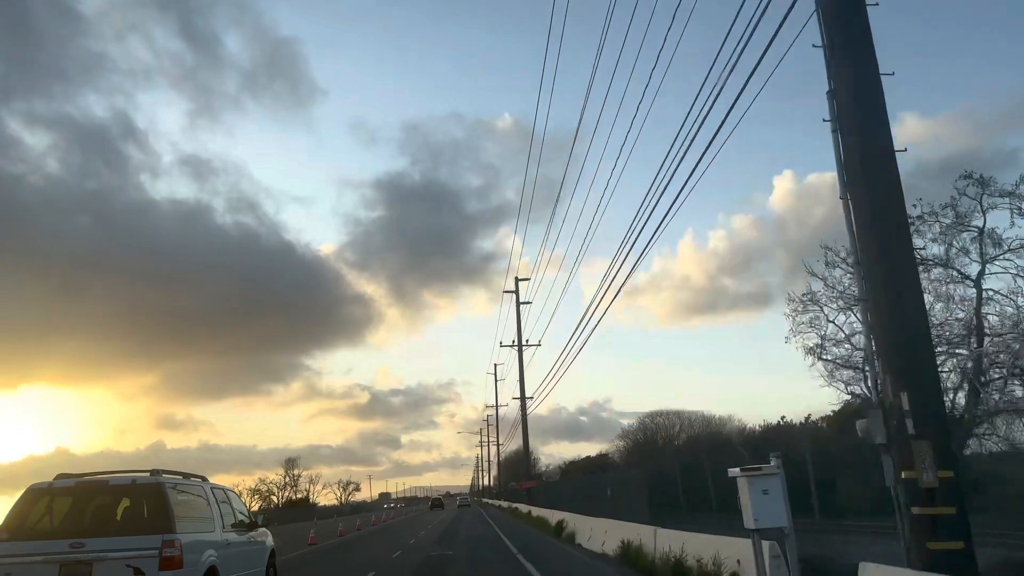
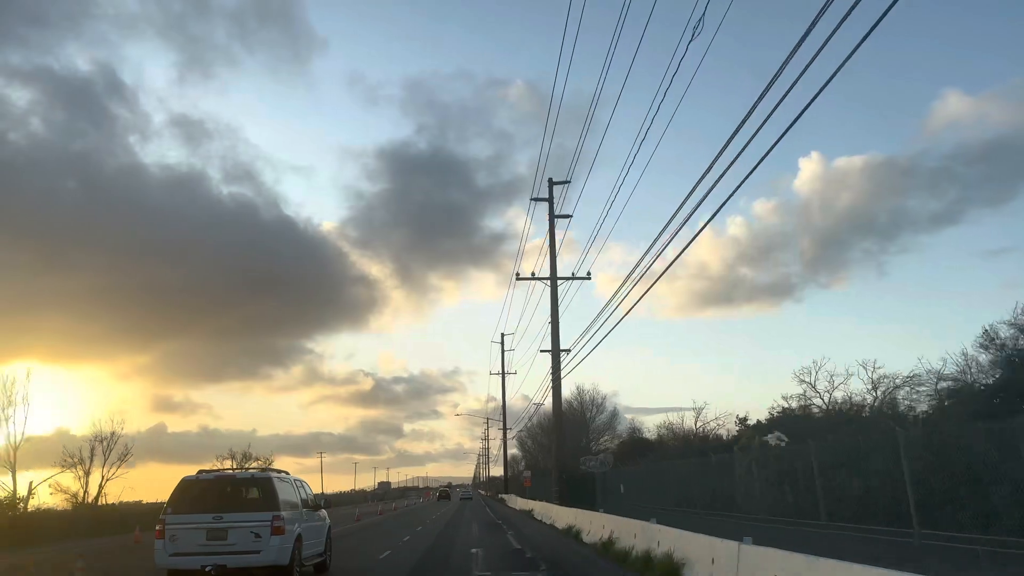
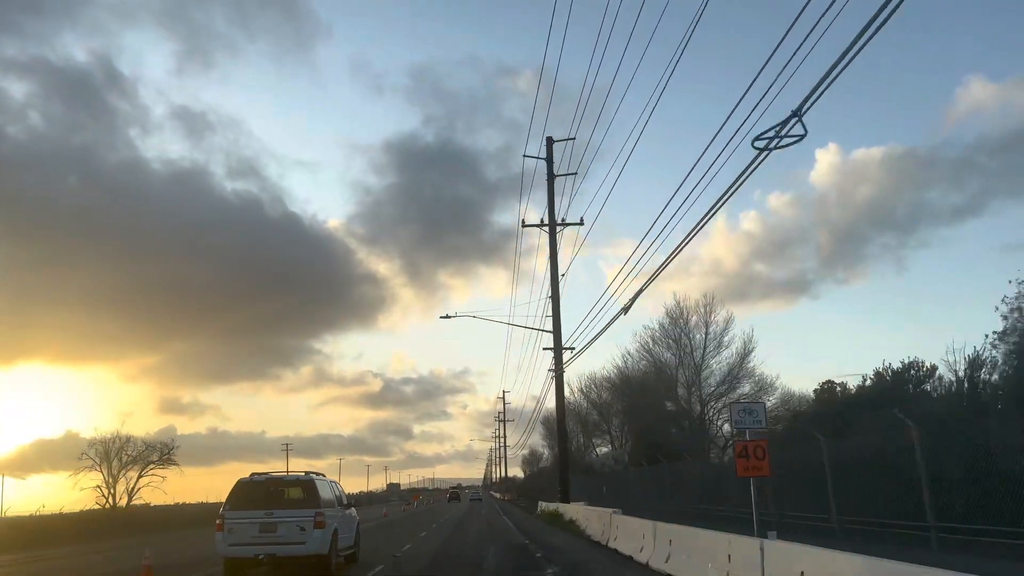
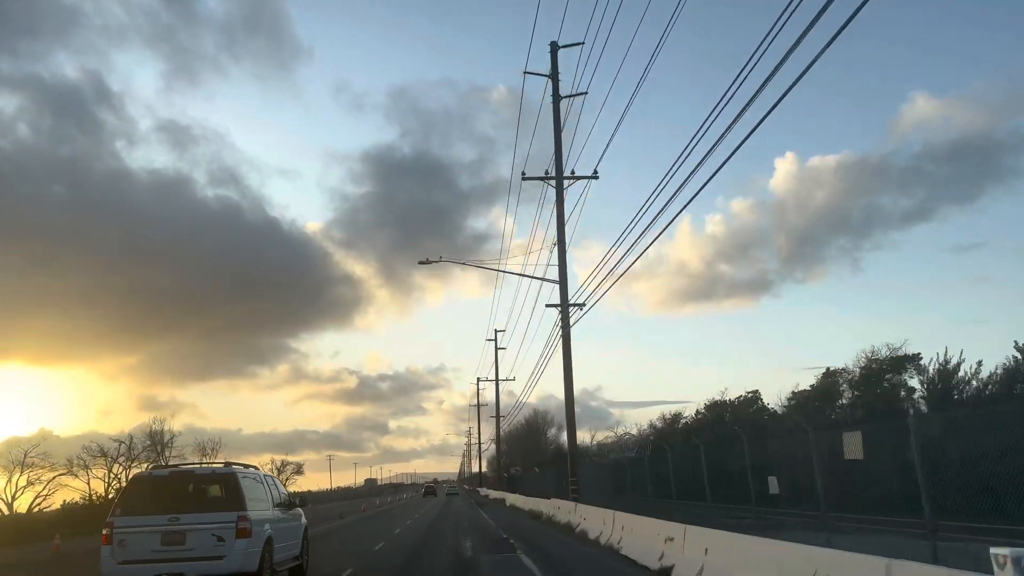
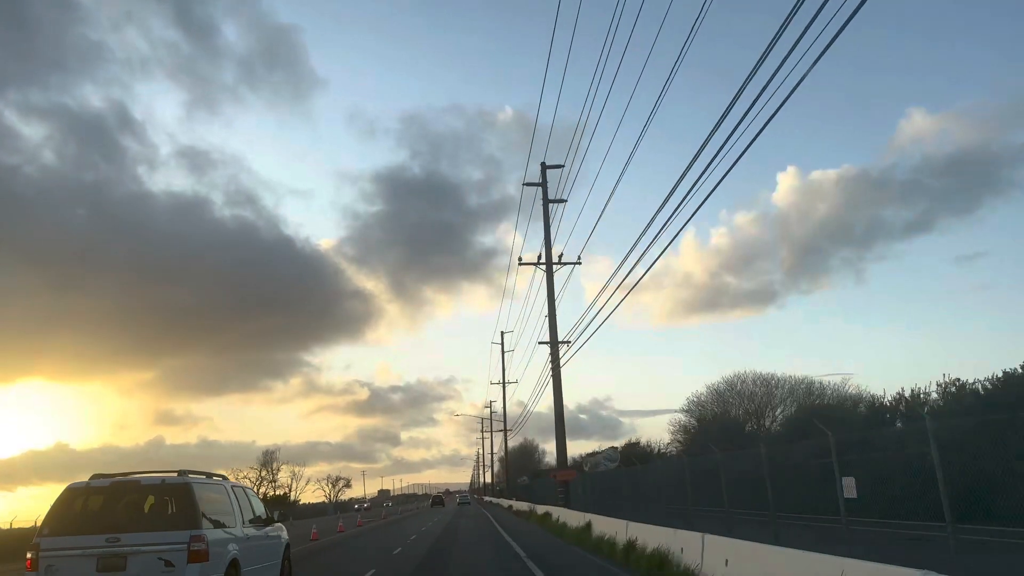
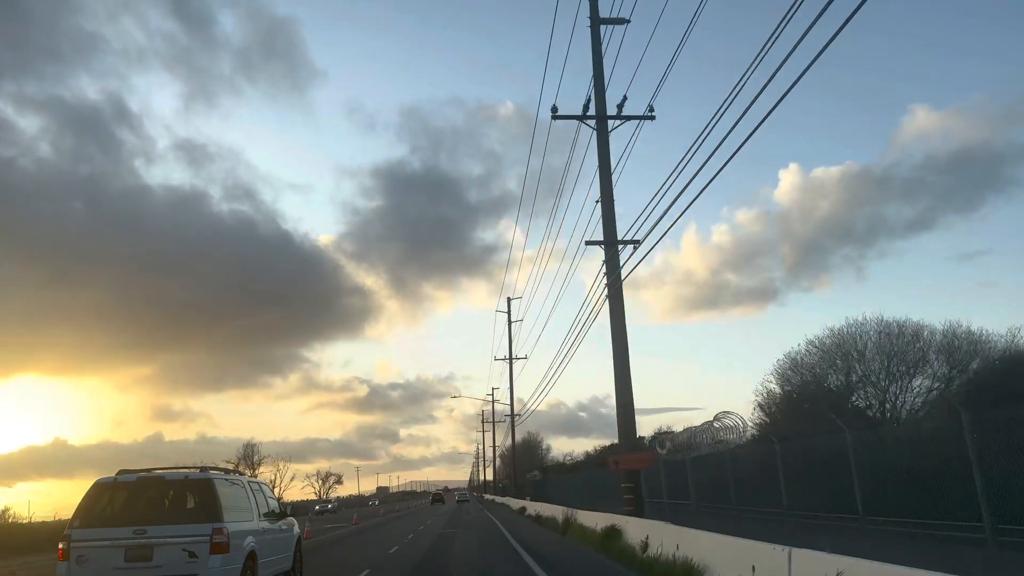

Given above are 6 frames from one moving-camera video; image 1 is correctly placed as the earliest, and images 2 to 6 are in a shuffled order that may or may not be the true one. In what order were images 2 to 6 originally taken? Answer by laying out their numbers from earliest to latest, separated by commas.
5, 6, 4, 2, 3
